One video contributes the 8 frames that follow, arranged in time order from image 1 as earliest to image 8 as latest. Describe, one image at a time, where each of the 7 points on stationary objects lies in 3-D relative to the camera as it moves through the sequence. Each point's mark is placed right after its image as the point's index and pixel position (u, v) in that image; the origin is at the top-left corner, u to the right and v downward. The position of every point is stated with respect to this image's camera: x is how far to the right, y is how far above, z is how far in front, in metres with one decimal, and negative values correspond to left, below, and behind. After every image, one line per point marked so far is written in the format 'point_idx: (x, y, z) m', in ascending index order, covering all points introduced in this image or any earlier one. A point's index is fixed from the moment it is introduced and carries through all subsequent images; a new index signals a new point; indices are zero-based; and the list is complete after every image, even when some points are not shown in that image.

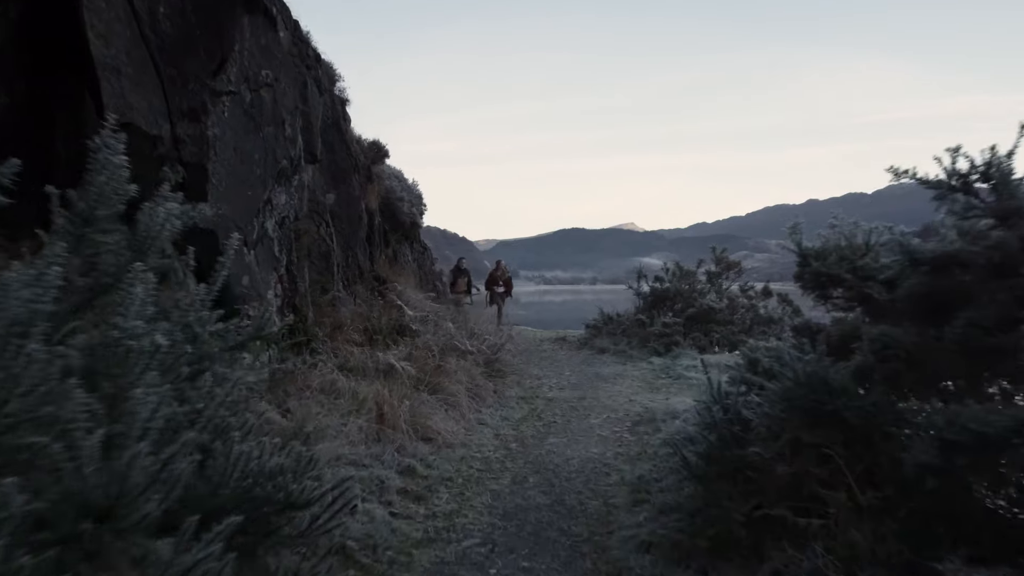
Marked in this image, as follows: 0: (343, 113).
0: (-2.5, +2.6, +12.9) m
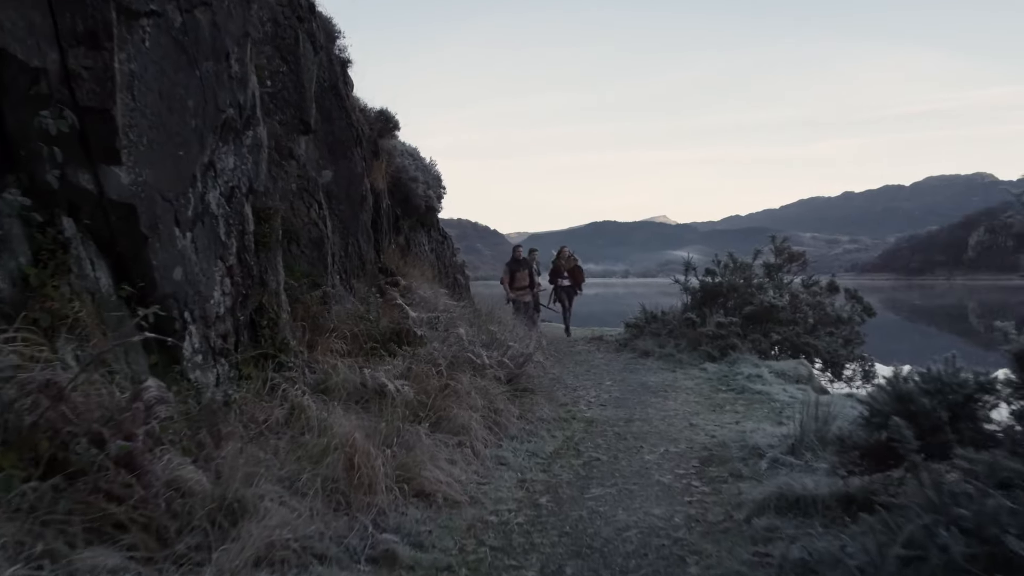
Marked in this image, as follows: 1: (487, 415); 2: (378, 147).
0: (-2.2, +2.7, +11.0) m
1: (-0.2, -1.0, +6.5) m
2: (-1.8, +1.9, +11.5) m
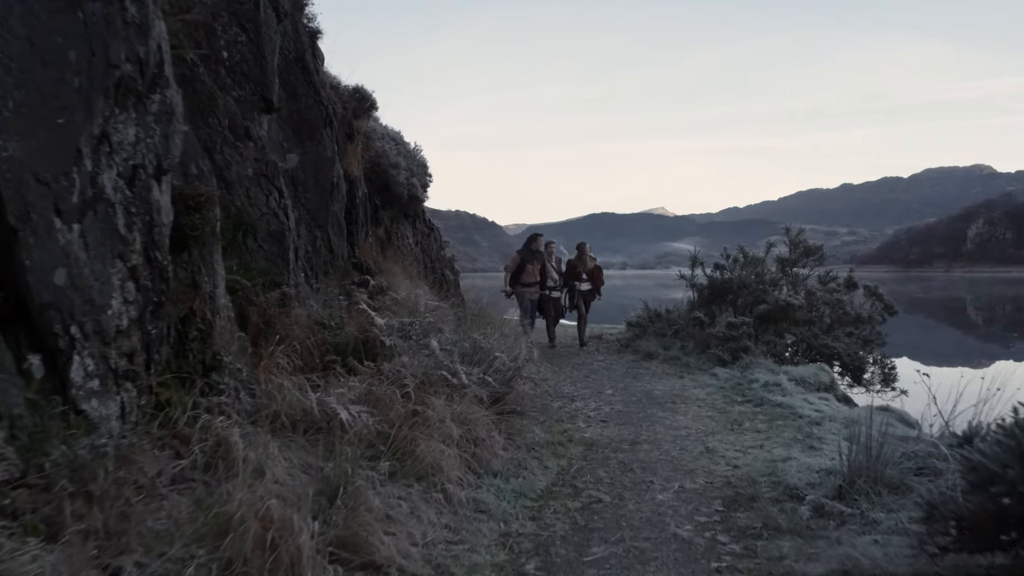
0: (-2.3, +2.7, +9.8) m
1: (-0.3, -1.0, +5.3) m
2: (-1.9, +1.9, +10.3) m
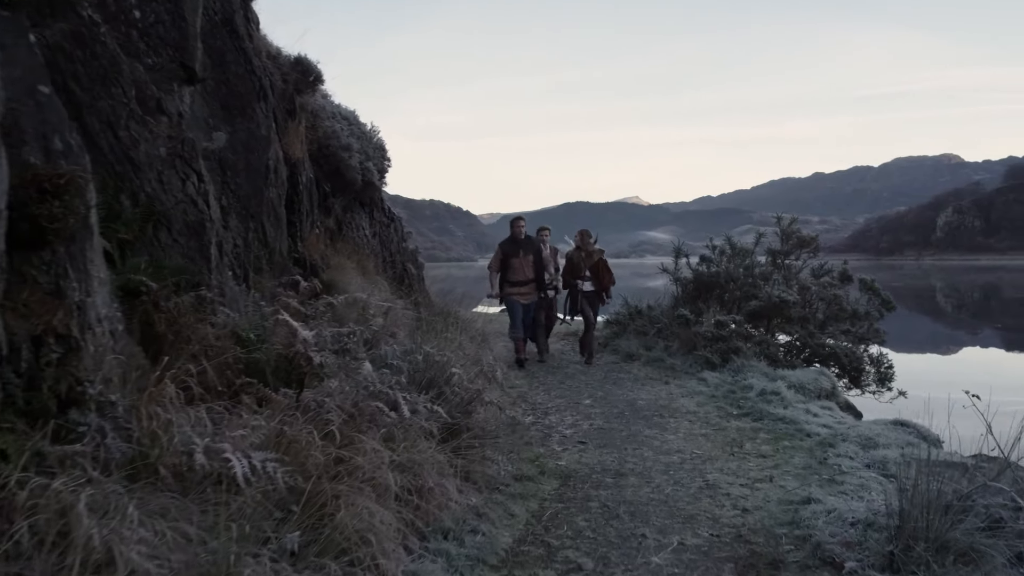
0: (-2.6, +2.7, +8.5) m
1: (-0.5, -1.0, +4.1) m
2: (-2.3, +1.9, +9.0) m
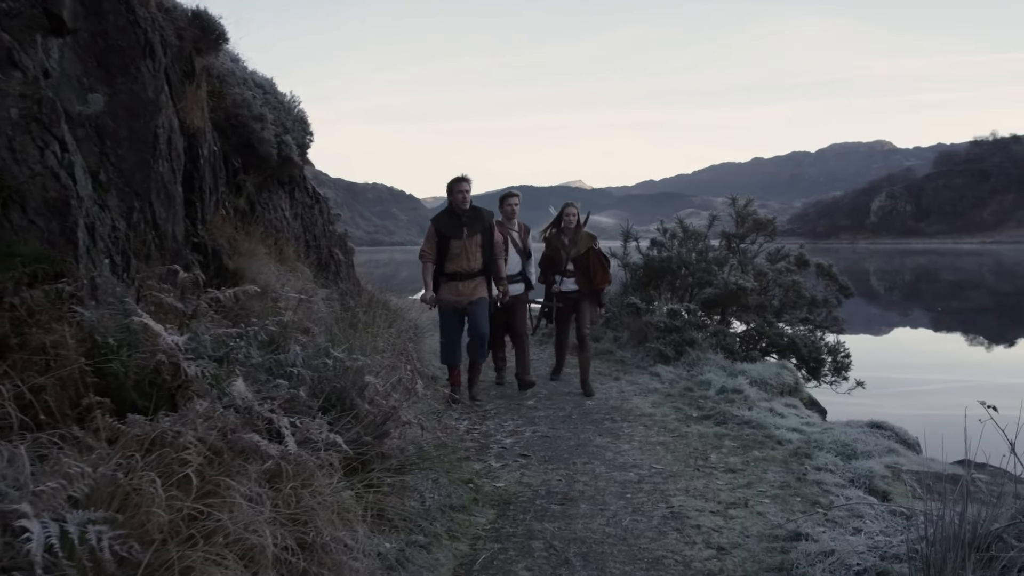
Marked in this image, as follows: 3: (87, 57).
0: (-3.2, +2.8, +7.3) m
1: (-0.8, -1.0, +3.1) m
2: (-2.9, +2.0, +7.8) m
3: (-3.2, +1.7, +6.5) m
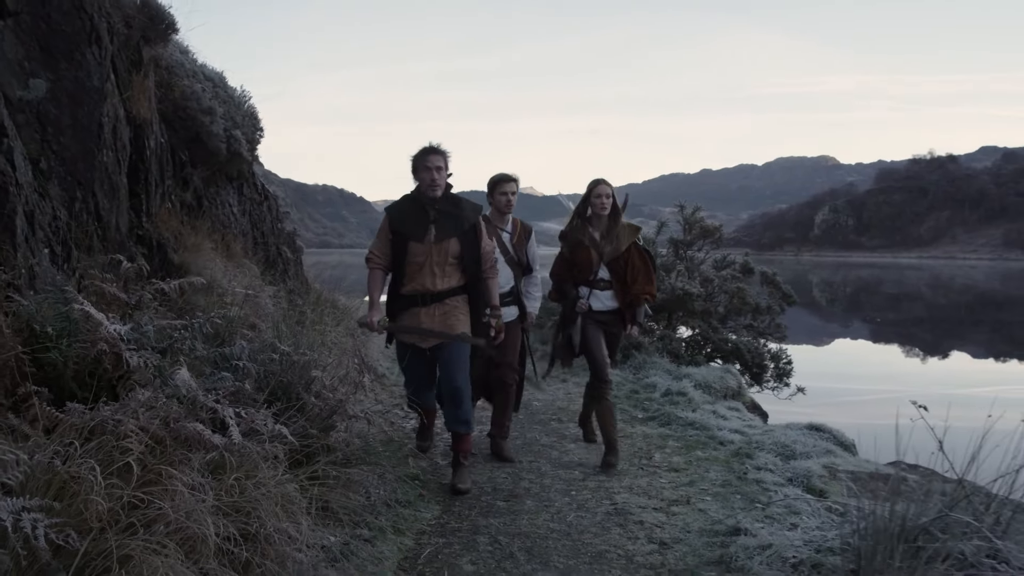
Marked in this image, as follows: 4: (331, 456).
0: (-3.6, +2.9, +7.1) m
1: (-1.0, -1.0, +3.1) m
2: (-3.3, +2.1, +7.7) m
3: (-3.6, +1.8, +6.4) m
4: (-0.9, -0.9, +4.4) m
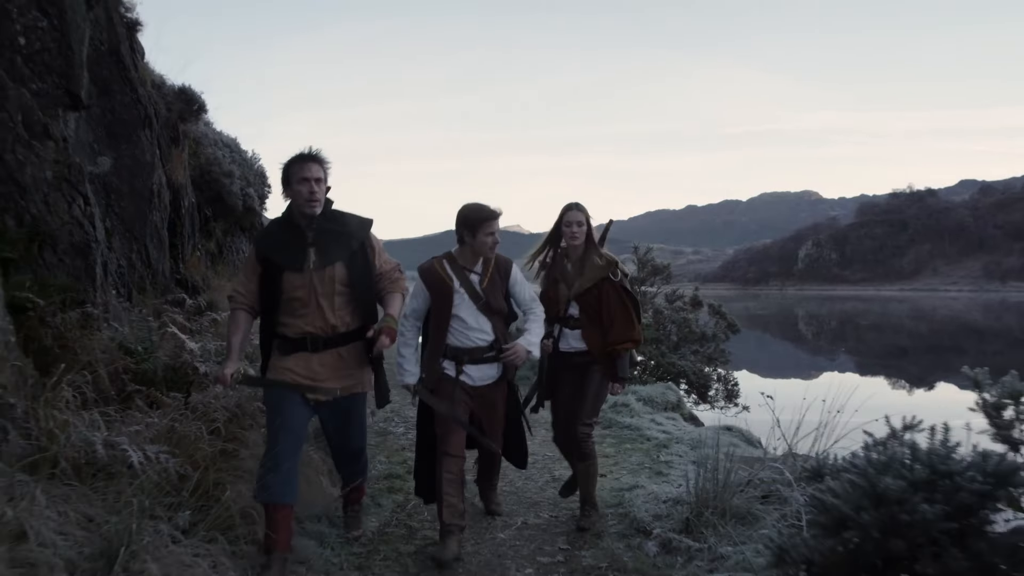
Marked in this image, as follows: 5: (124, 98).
0: (-3.9, +2.5, +8.9) m
1: (-1.3, -1.1, +4.7) m
2: (-3.7, +1.7, +9.4) m
3: (-3.9, +1.5, +8.1) m
4: (-1.2, -1.1, +6.0) m
5: (-3.8, +1.8, +8.4) m
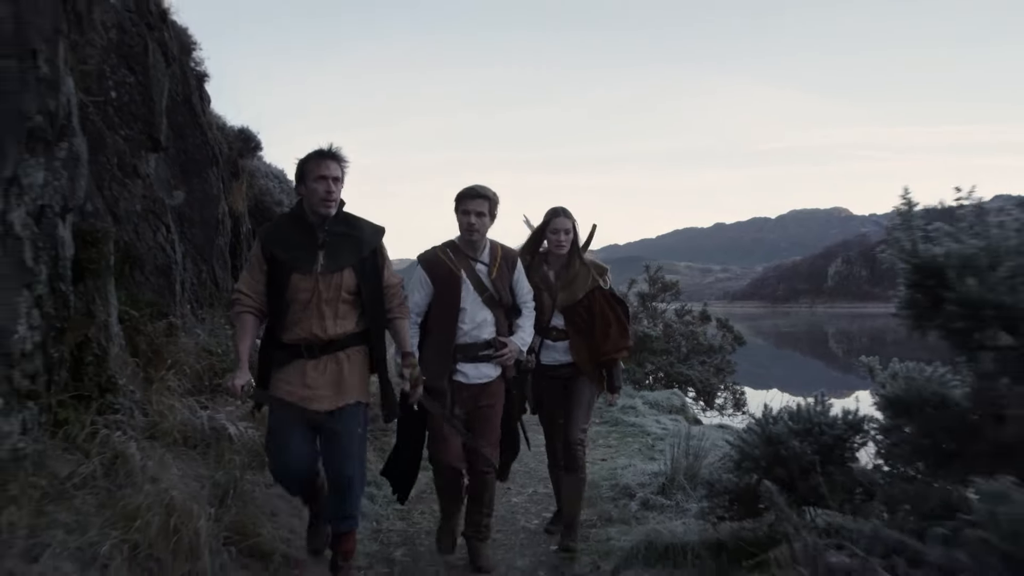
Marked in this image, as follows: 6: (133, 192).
0: (-3.7, +2.4, +10.3) m
1: (-1.2, -1.2, +6.0) m
2: (-3.5, +1.5, +10.8) m
3: (-3.7, +1.3, +9.5) m
4: (-1.1, -1.2, +7.2) m
5: (-3.6, +1.7, +9.7) m
6: (-3.7, +1.0, +8.4) m
